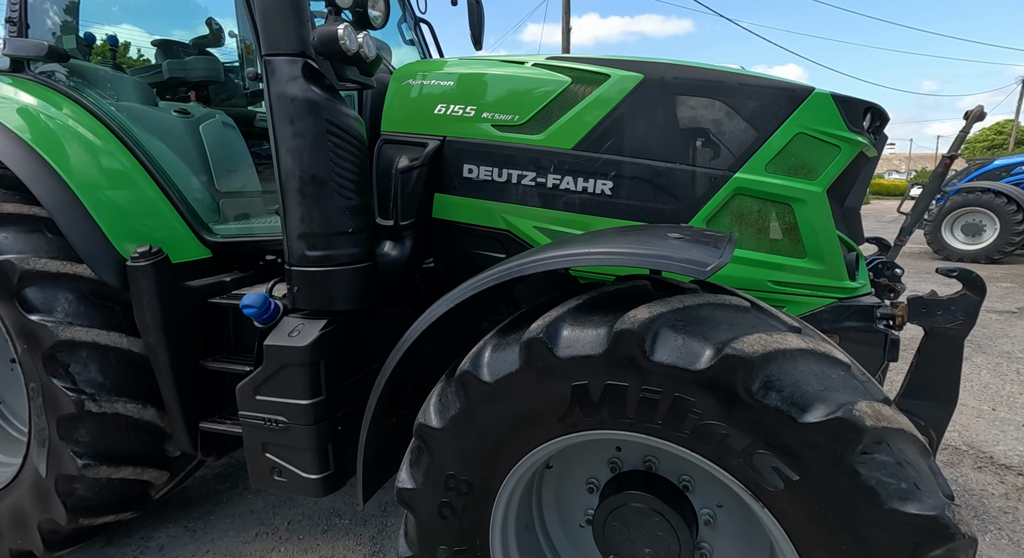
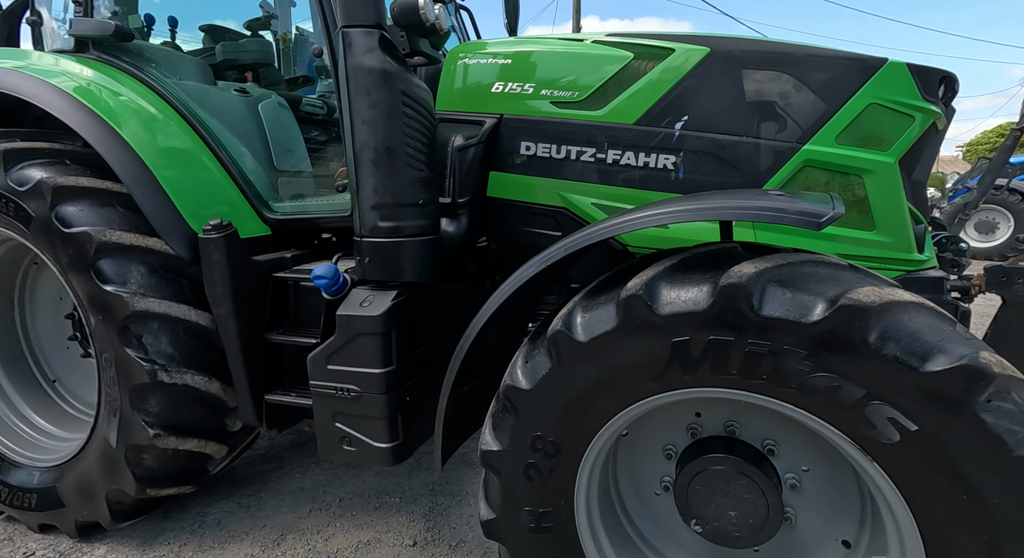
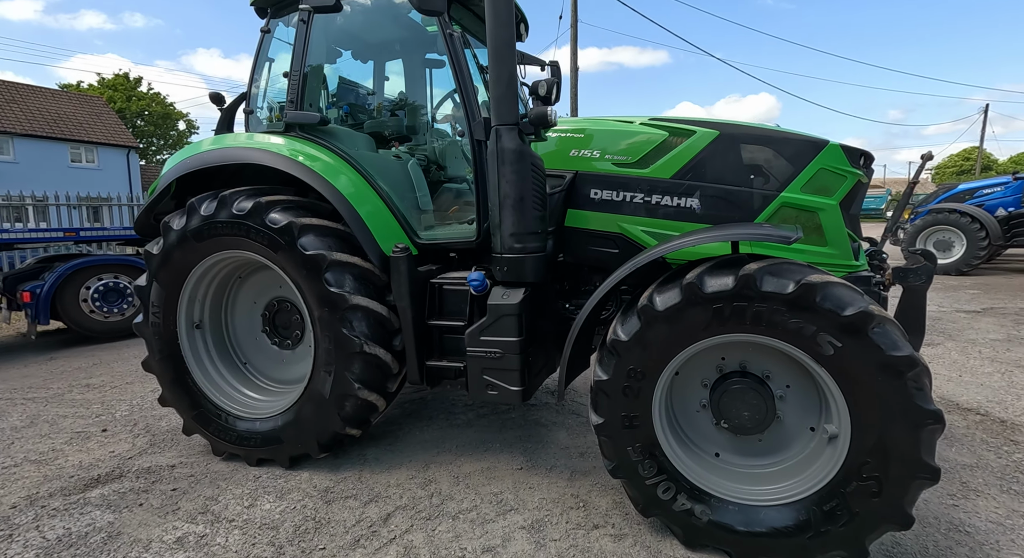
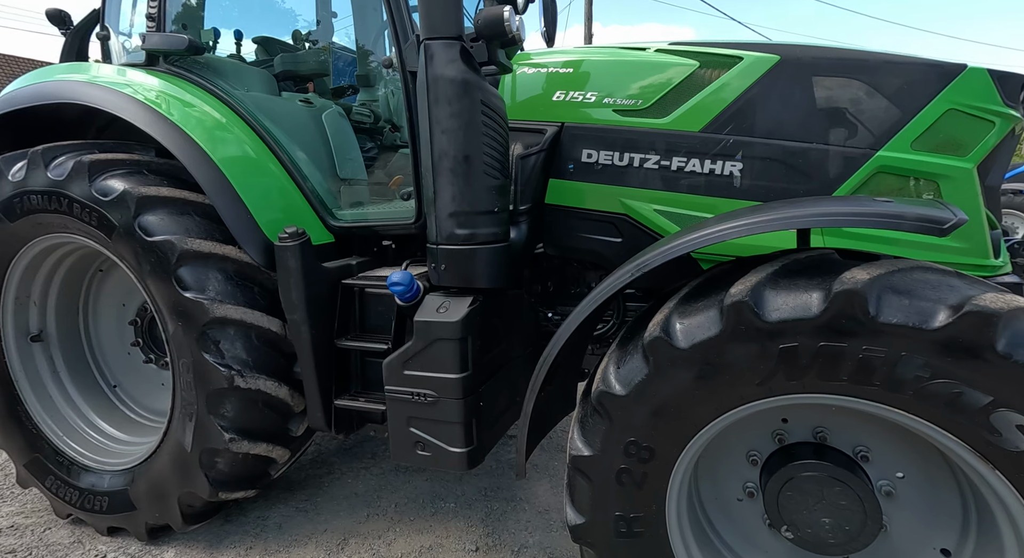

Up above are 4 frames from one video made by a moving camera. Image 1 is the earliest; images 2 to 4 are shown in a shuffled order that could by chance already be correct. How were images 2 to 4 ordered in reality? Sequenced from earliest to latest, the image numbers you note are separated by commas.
2, 4, 3
